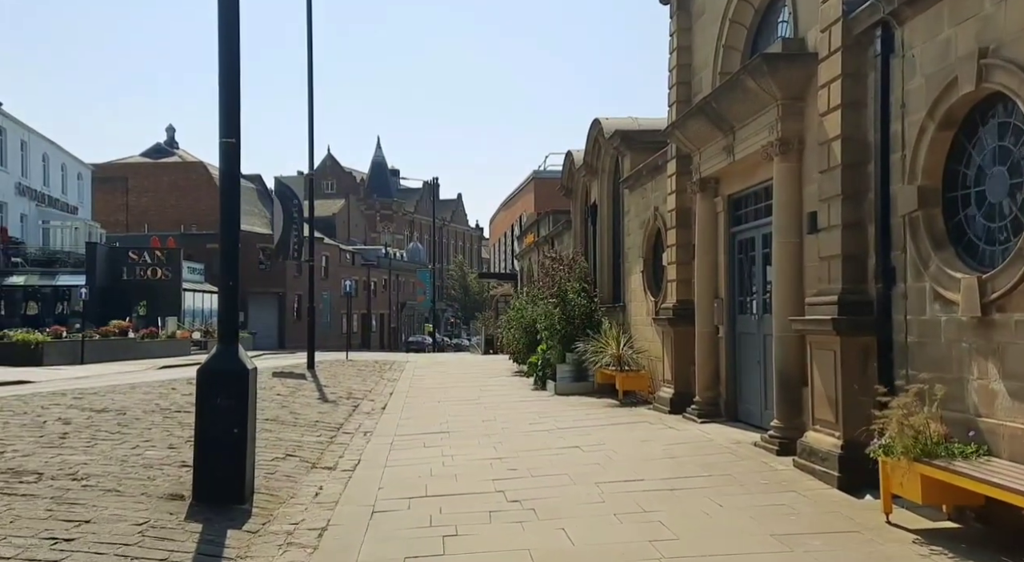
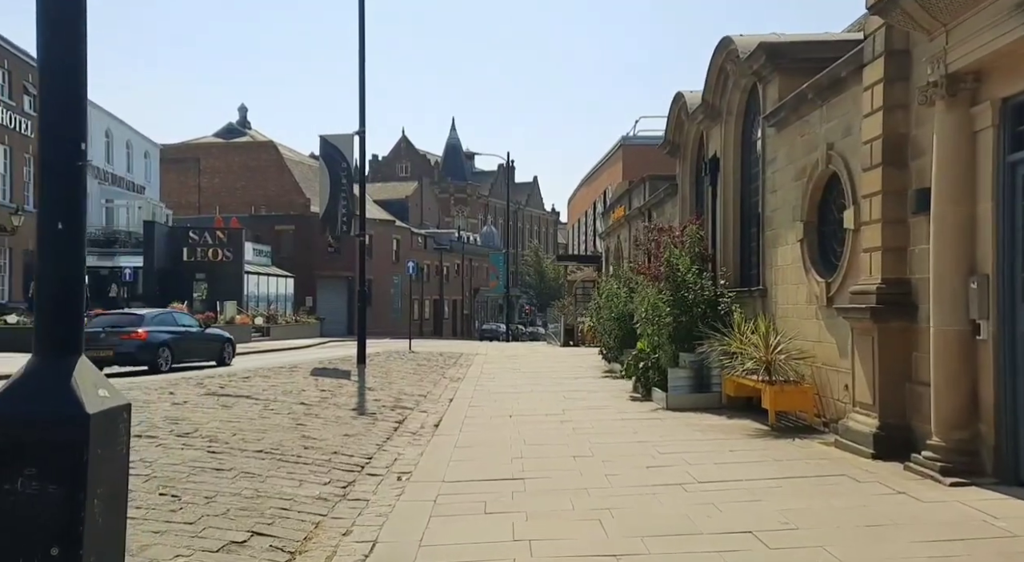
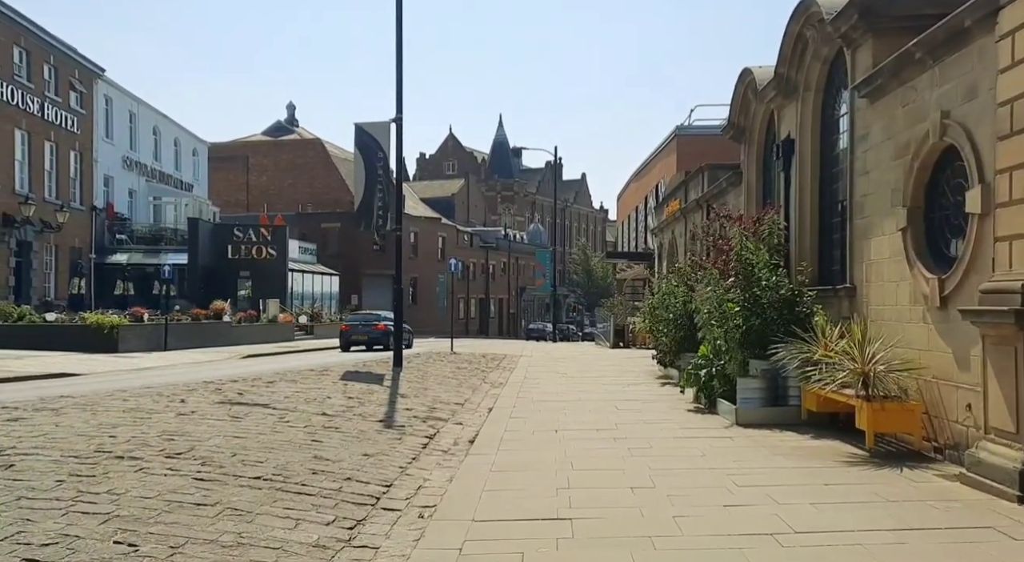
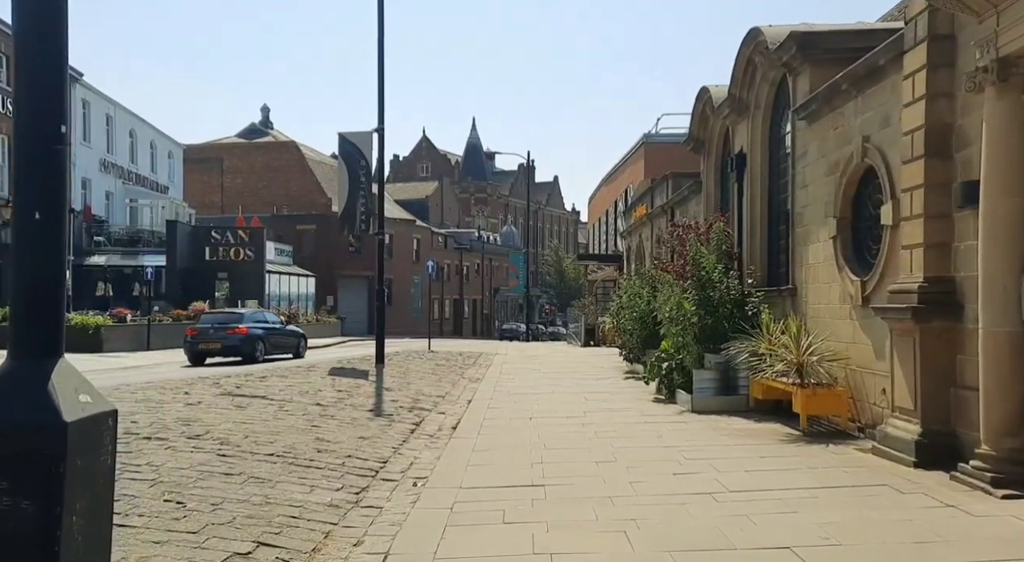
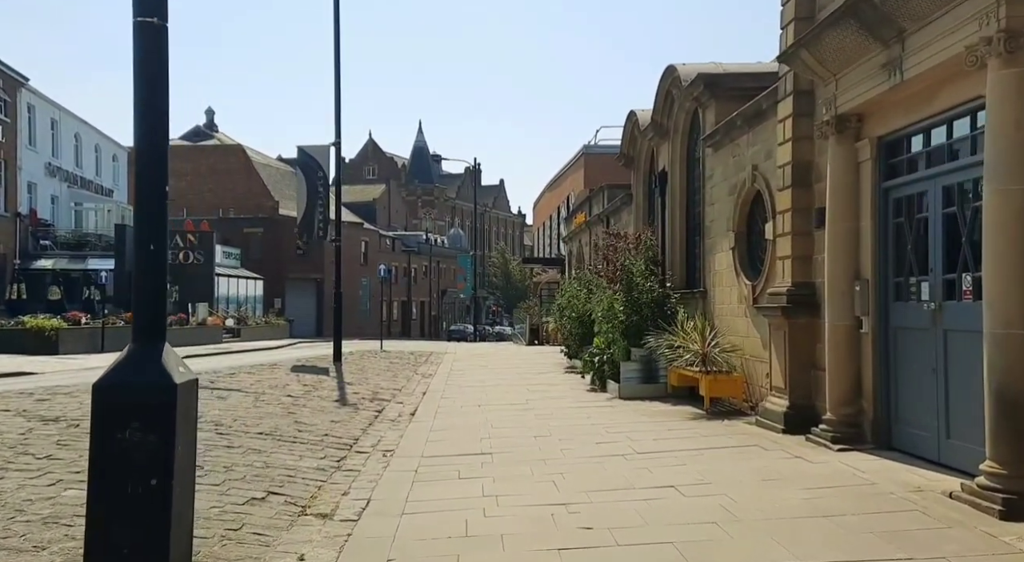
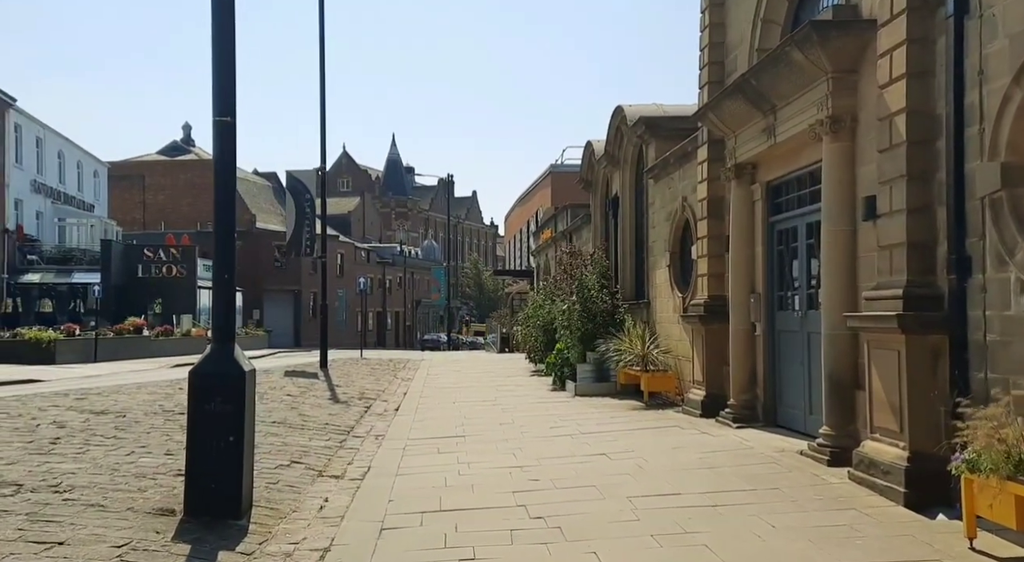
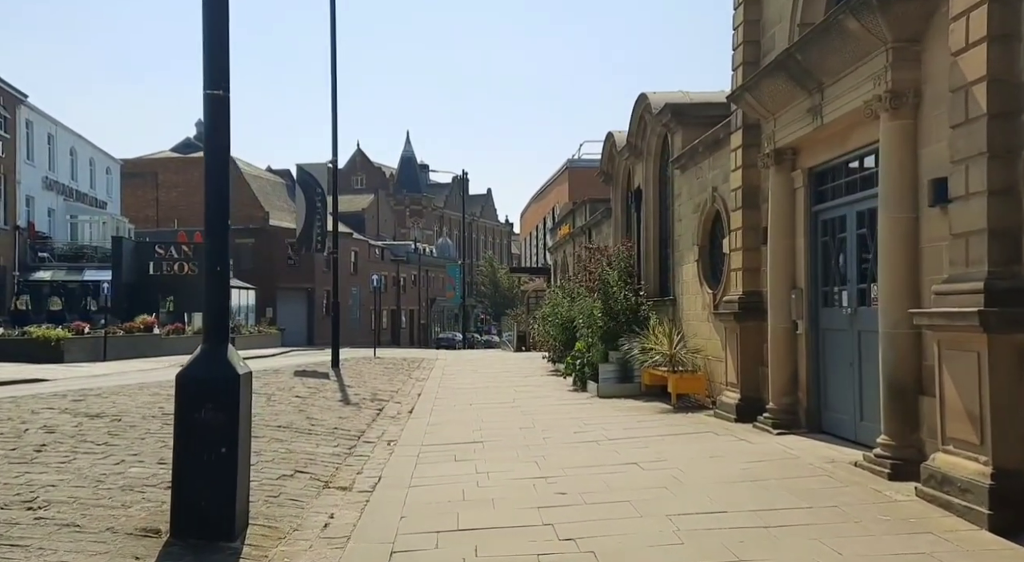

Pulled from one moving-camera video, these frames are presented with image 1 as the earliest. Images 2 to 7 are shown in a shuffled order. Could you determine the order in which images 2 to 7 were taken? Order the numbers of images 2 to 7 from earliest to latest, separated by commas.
6, 7, 5, 2, 4, 3
